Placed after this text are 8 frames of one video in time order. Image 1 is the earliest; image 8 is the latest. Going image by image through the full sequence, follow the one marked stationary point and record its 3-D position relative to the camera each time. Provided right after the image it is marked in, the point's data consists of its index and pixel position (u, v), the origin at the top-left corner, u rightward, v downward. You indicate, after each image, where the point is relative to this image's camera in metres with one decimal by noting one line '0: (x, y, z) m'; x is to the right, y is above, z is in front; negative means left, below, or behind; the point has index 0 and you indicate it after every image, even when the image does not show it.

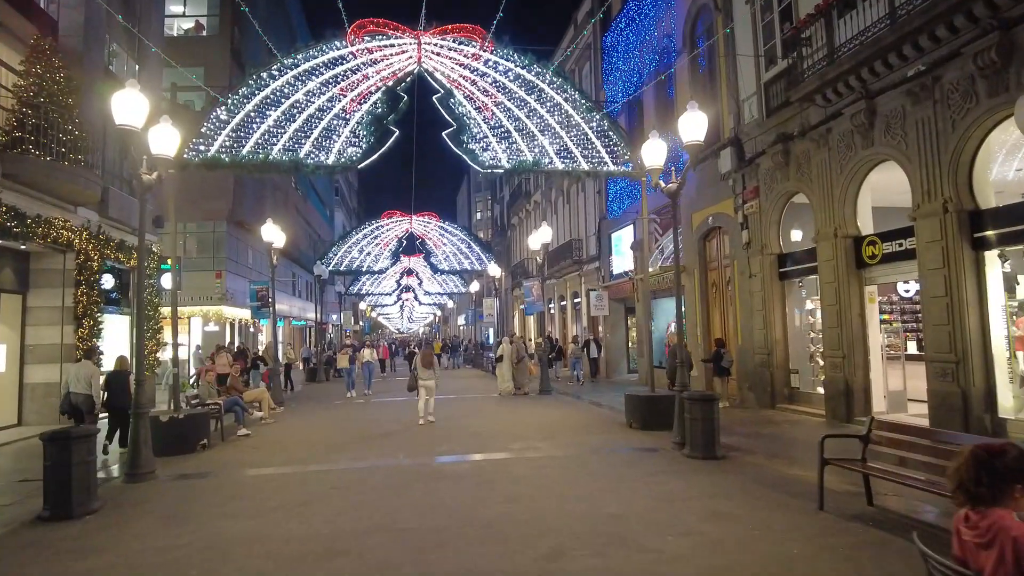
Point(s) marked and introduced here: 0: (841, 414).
0: (+6.1, -2.3, +12.1) m
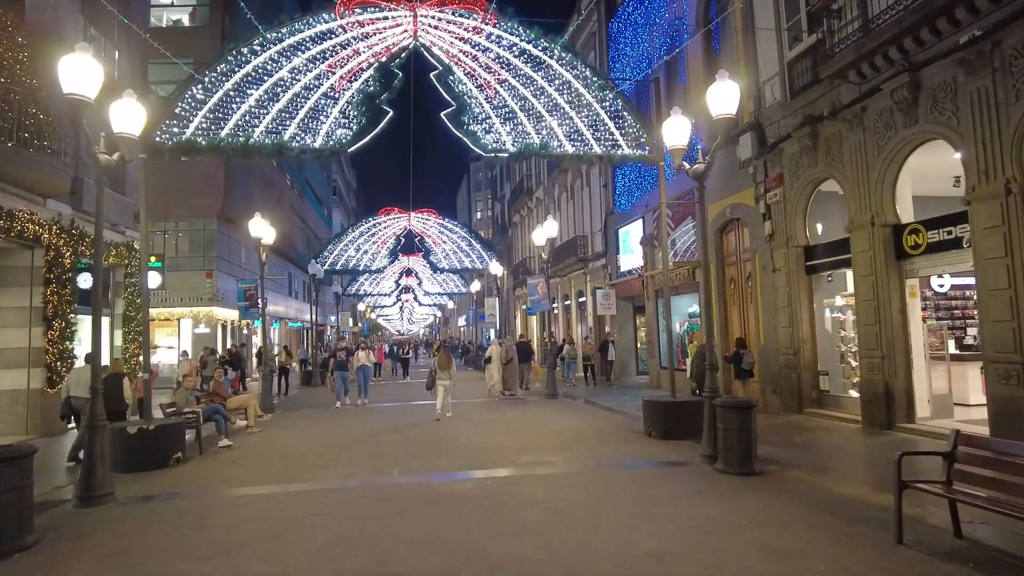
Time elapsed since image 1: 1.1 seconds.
0: (+6.2, -2.2, +11.0) m
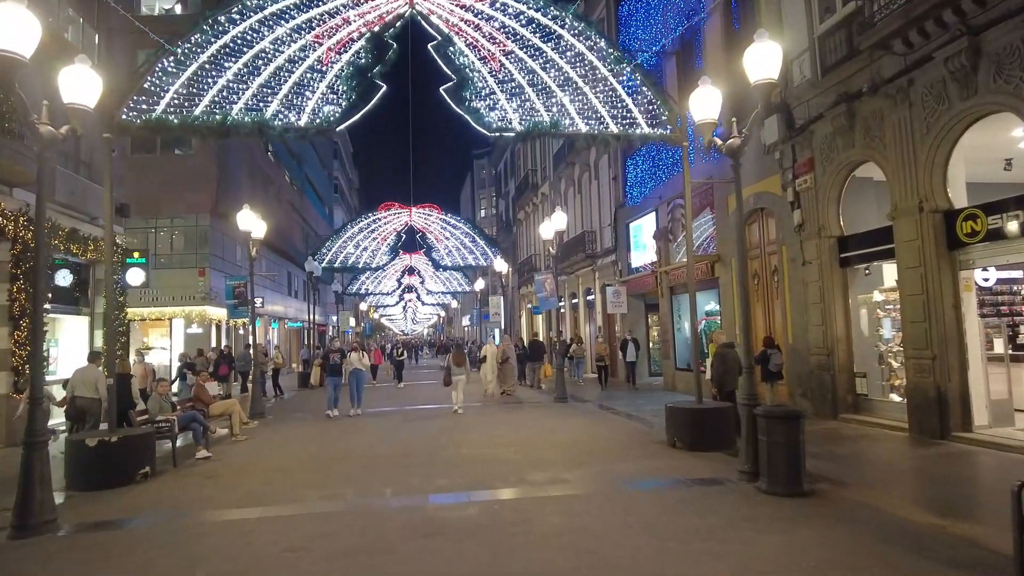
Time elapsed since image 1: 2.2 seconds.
0: (+6.4, -2.1, +9.8) m
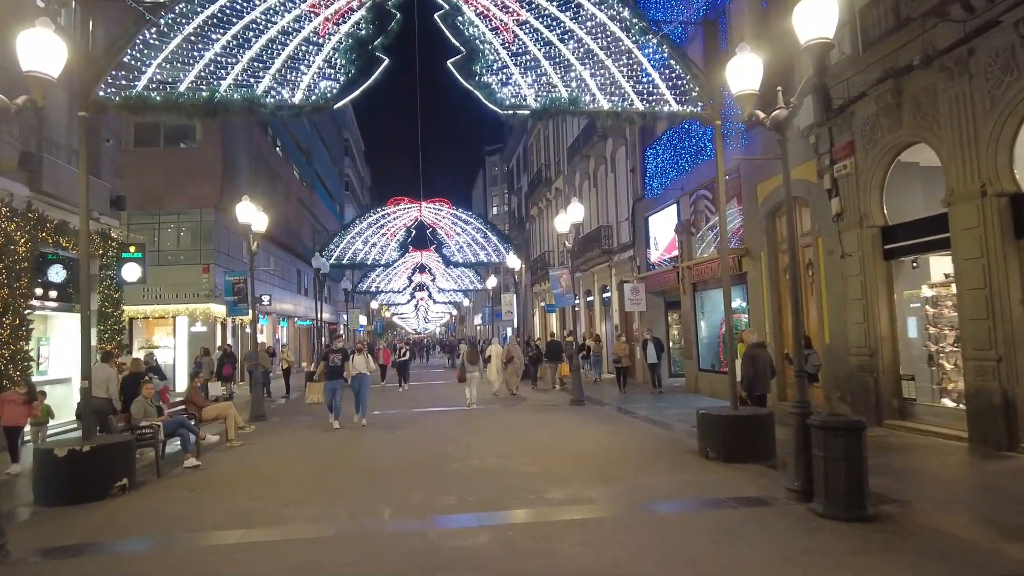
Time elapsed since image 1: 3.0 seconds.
0: (+6.6, -2.0, +8.8) m
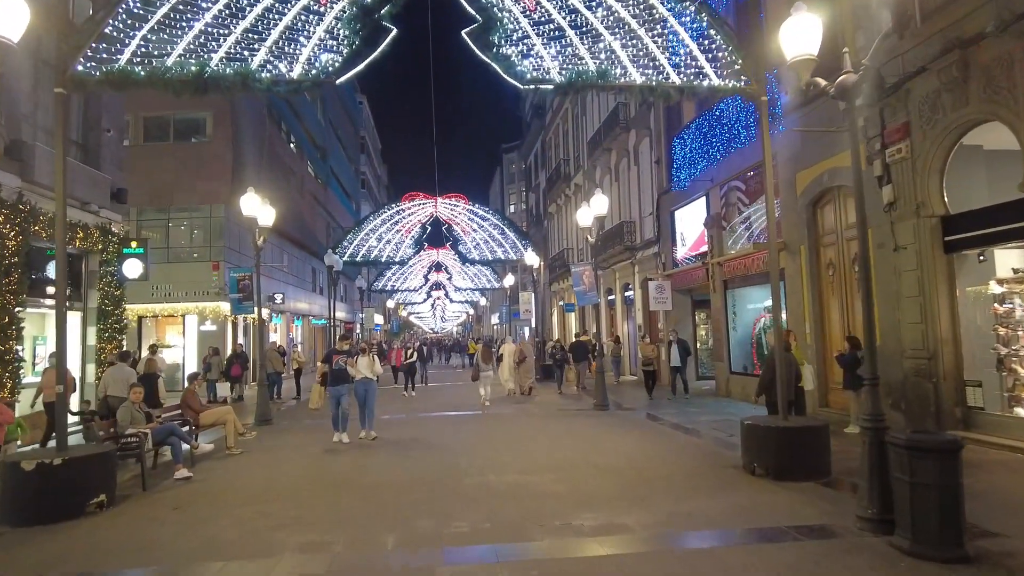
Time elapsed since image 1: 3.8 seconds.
0: (+6.8, -2.0, +7.7) m
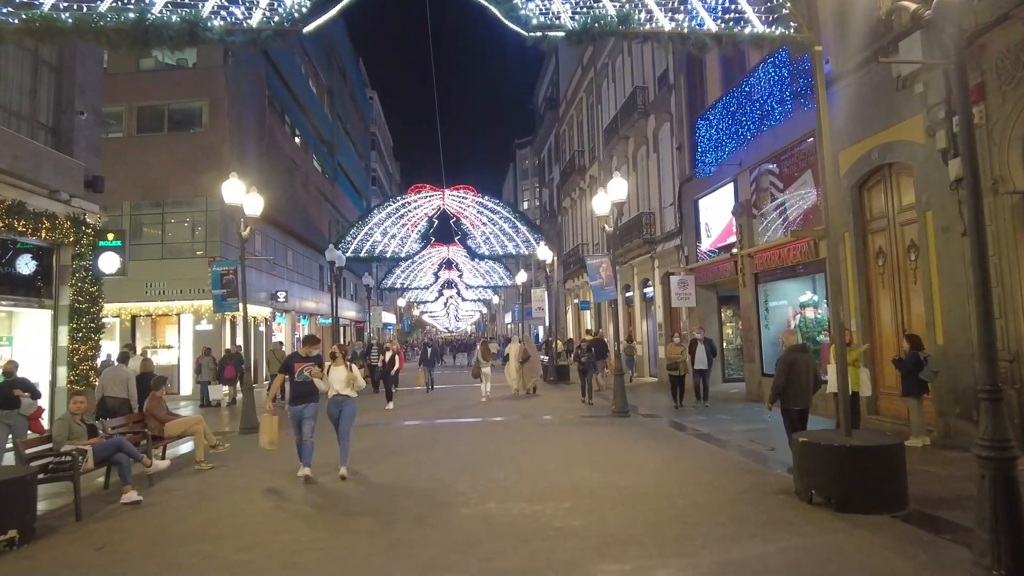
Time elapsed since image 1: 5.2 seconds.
0: (+6.9, -1.8, +6.2) m
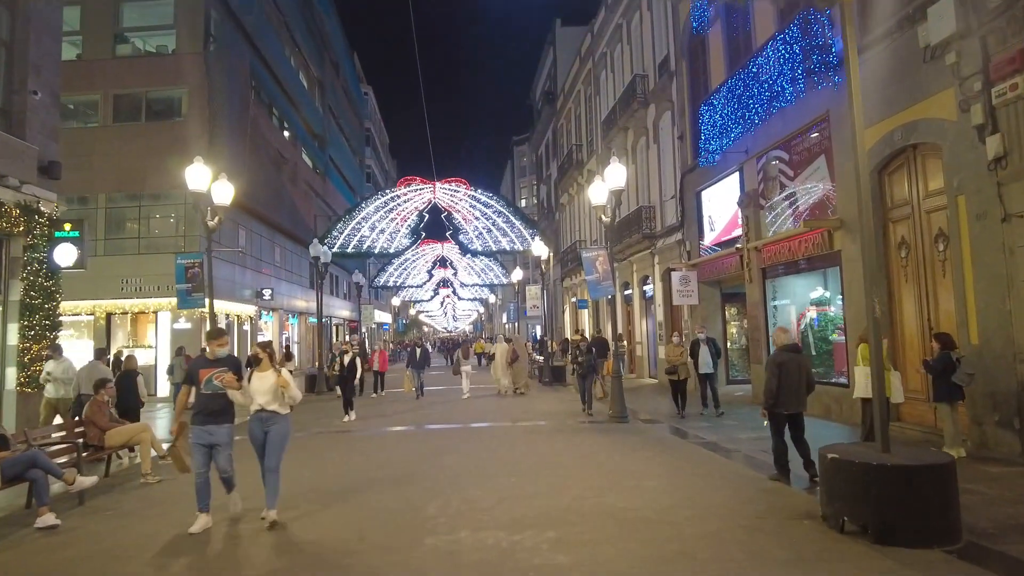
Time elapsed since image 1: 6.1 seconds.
0: (+6.7, -1.7, +5.1) m
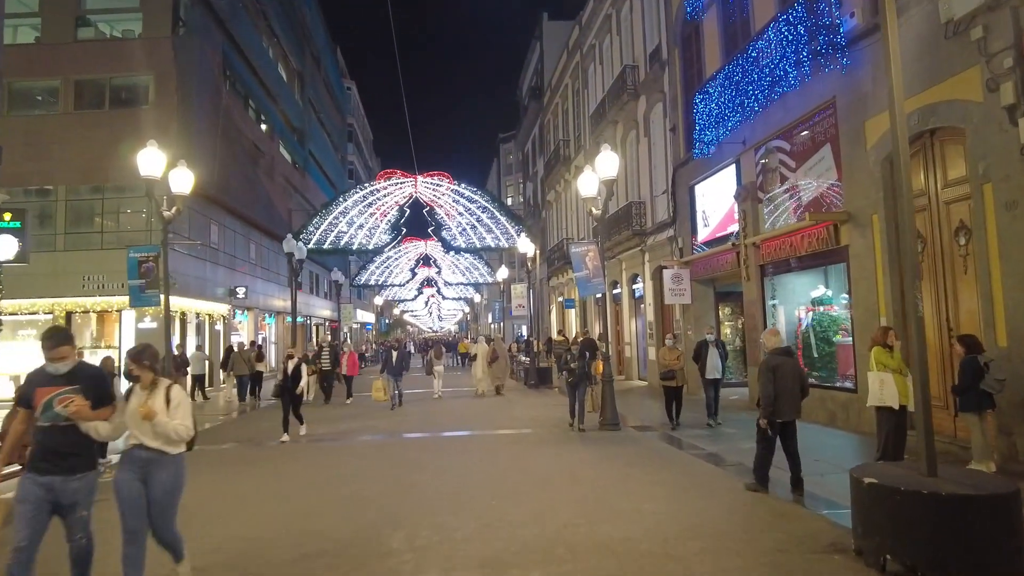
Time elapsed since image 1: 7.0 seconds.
0: (+6.5, -1.7, +4.3) m
